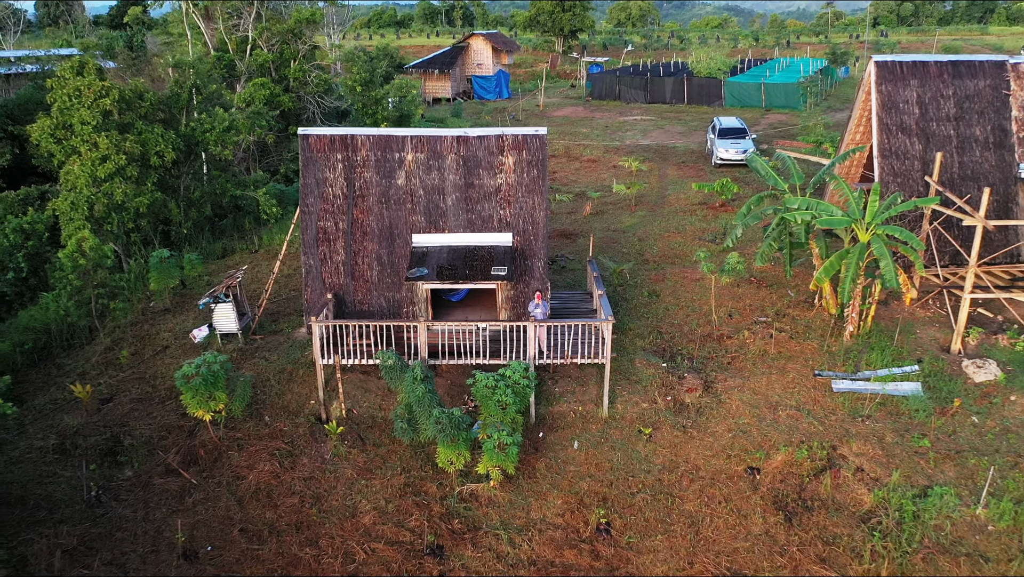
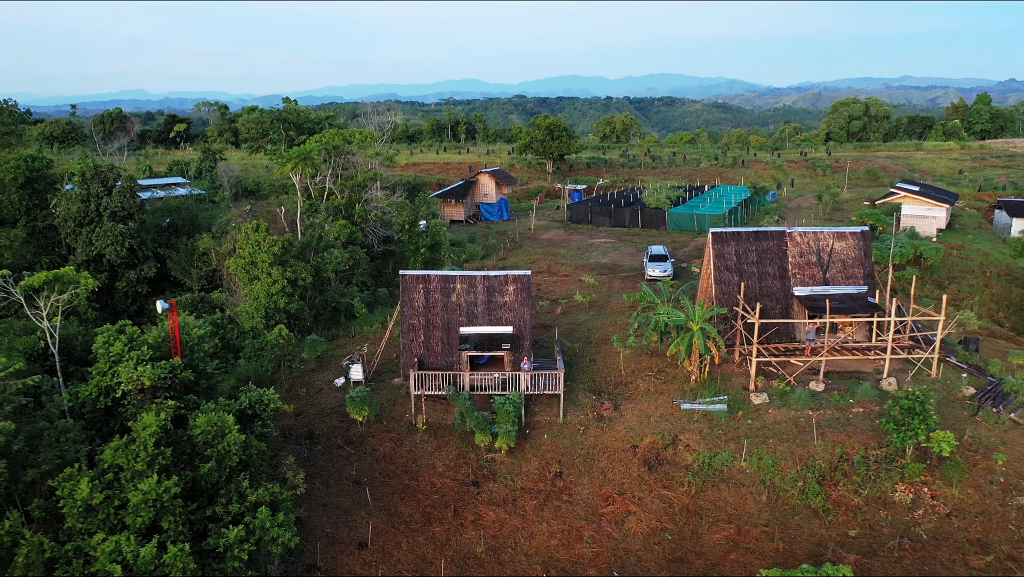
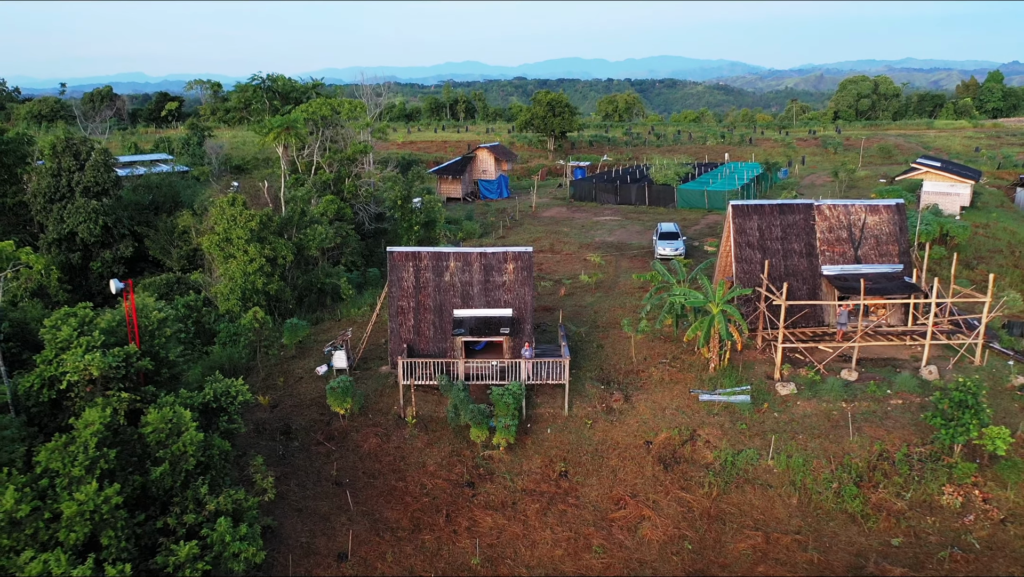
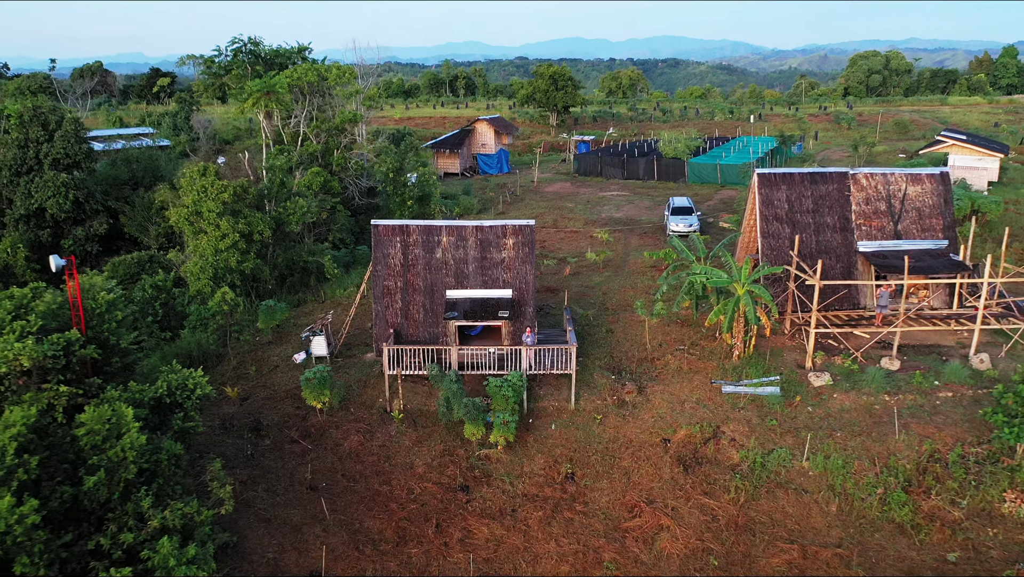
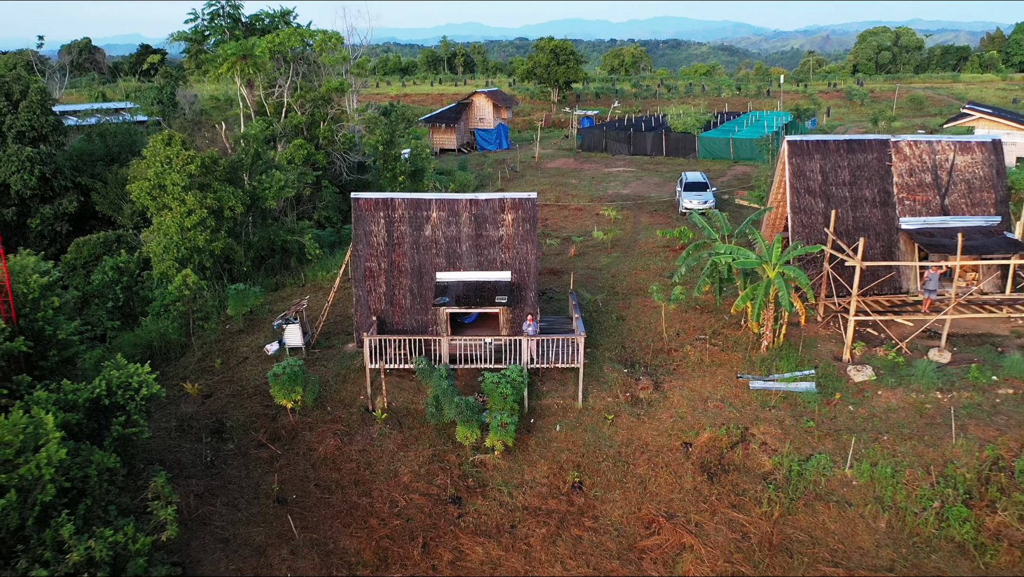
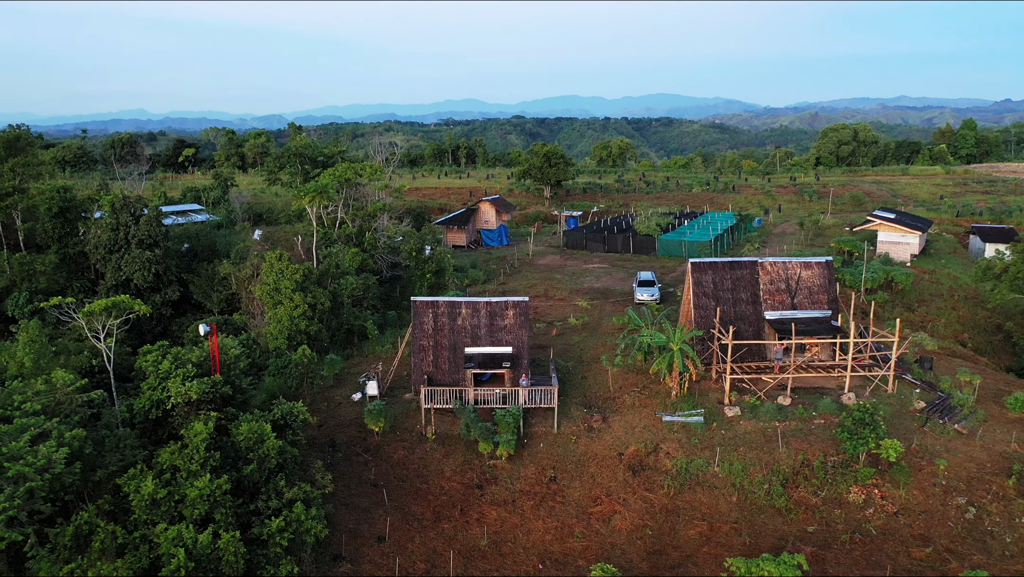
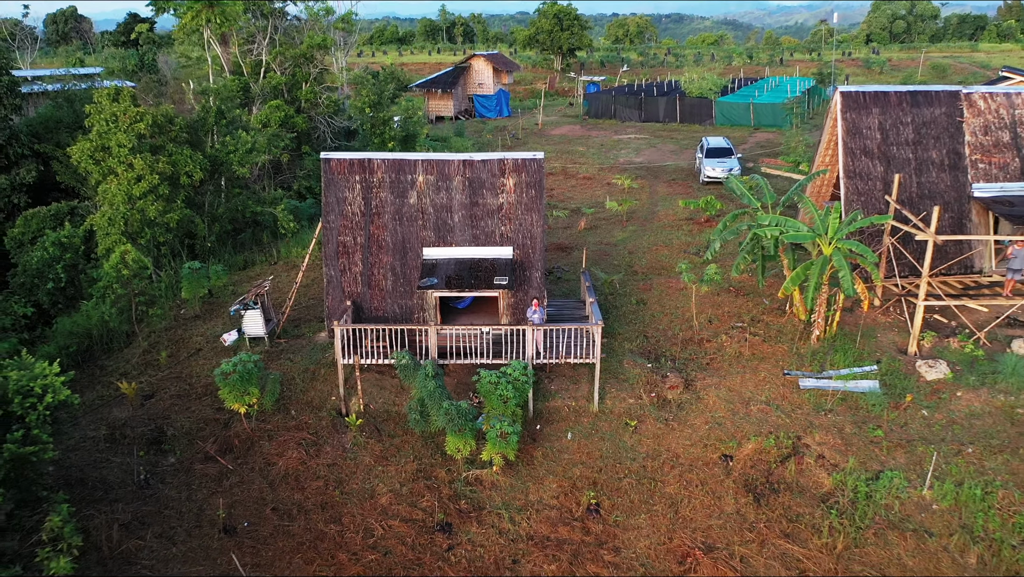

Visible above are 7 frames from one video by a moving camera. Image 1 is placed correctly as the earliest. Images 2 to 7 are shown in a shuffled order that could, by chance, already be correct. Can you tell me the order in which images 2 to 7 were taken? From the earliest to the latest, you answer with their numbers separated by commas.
7, 5, 4, 3, 2, 6
